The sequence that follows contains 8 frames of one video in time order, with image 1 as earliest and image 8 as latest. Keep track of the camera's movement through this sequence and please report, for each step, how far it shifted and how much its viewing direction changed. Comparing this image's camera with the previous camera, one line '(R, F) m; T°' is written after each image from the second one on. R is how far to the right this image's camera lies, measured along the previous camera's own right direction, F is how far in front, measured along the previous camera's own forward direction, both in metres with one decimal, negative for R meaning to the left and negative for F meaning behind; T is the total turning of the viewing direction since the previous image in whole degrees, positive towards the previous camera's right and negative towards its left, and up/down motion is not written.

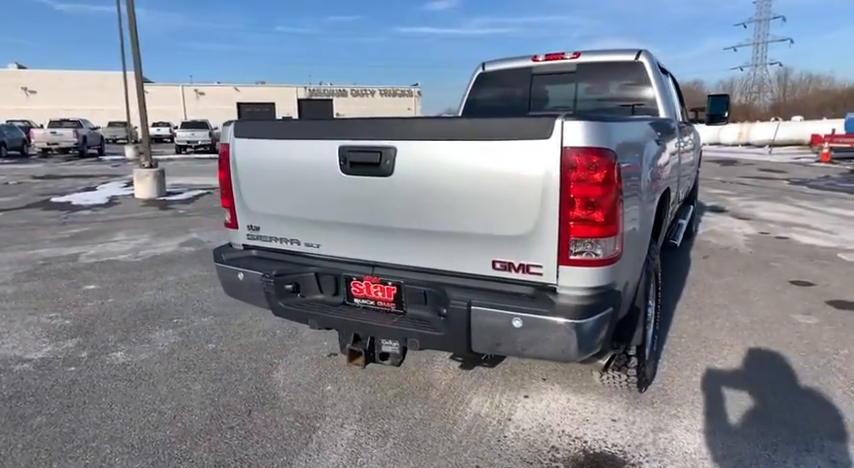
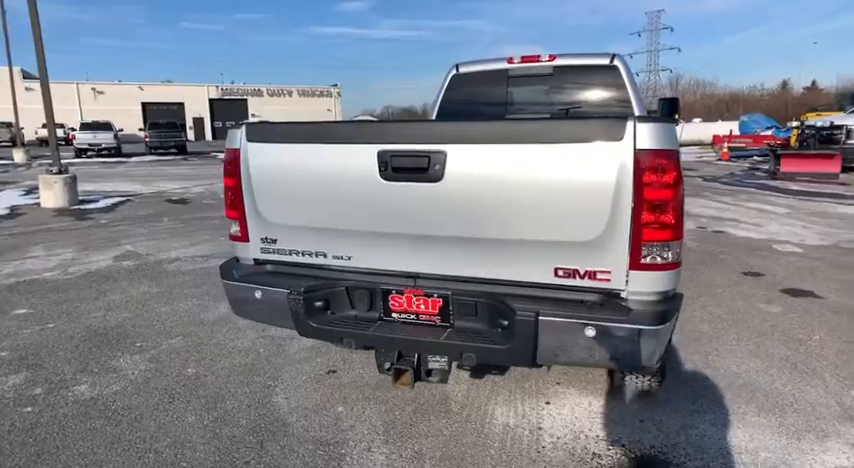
(-0.5, +0.2) m; +8°
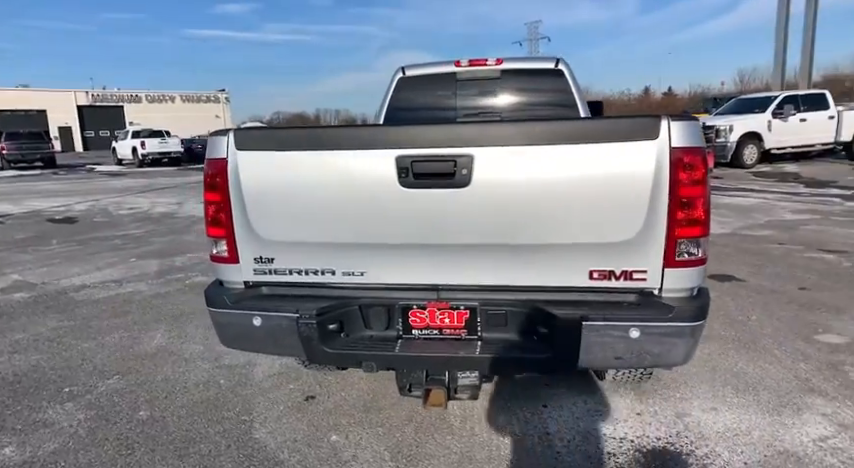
(-0.4, +0.2) m; +10°
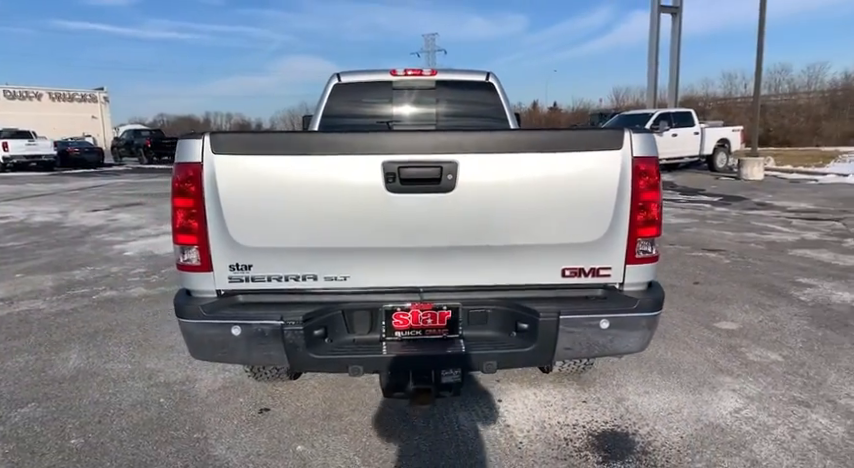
(-0.3, 0.0) m; +11°
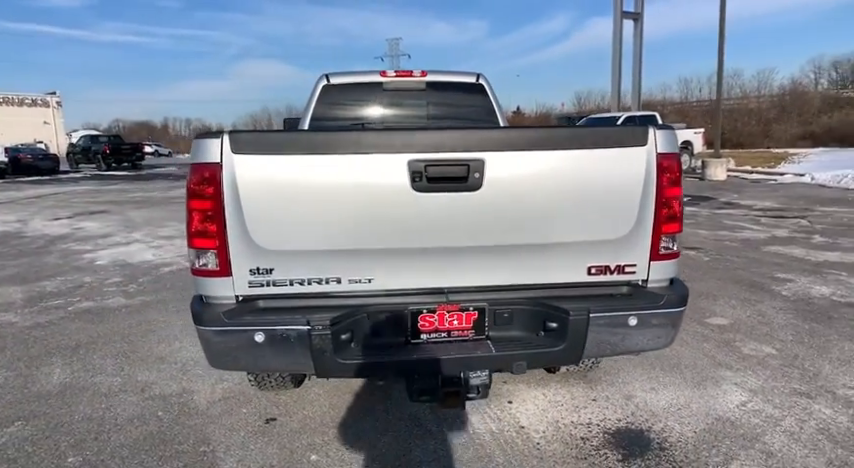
(-0.2, 0.0) m; +3°
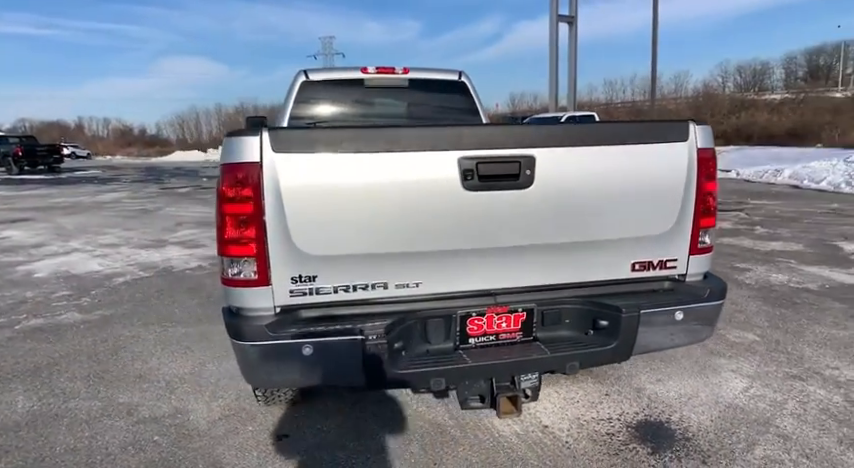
(-0.4, +0.1) m; +6°
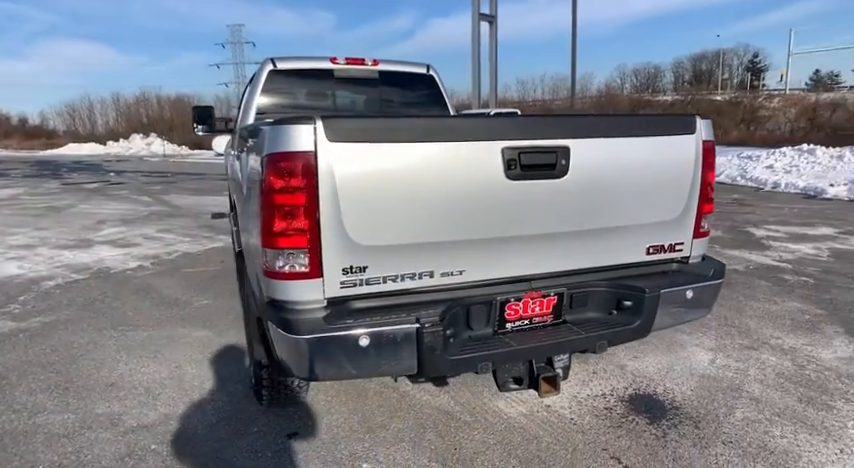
(-0.4, 0.0) m; +8°
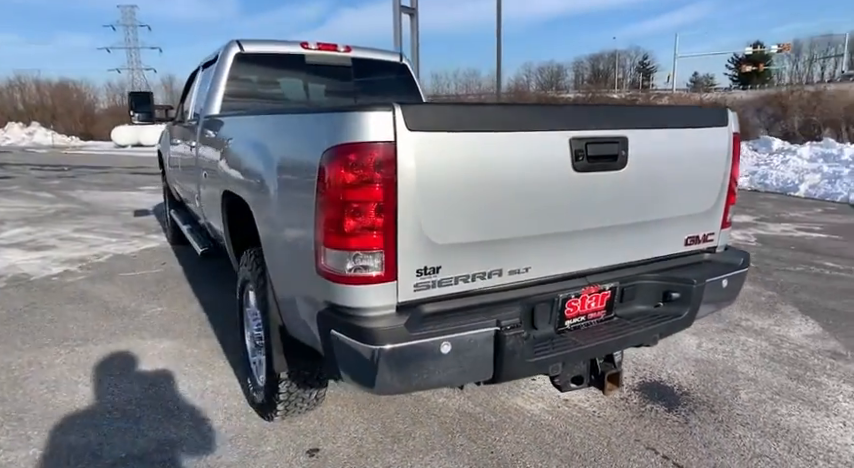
(-0.5, +0.2) m; +9°
